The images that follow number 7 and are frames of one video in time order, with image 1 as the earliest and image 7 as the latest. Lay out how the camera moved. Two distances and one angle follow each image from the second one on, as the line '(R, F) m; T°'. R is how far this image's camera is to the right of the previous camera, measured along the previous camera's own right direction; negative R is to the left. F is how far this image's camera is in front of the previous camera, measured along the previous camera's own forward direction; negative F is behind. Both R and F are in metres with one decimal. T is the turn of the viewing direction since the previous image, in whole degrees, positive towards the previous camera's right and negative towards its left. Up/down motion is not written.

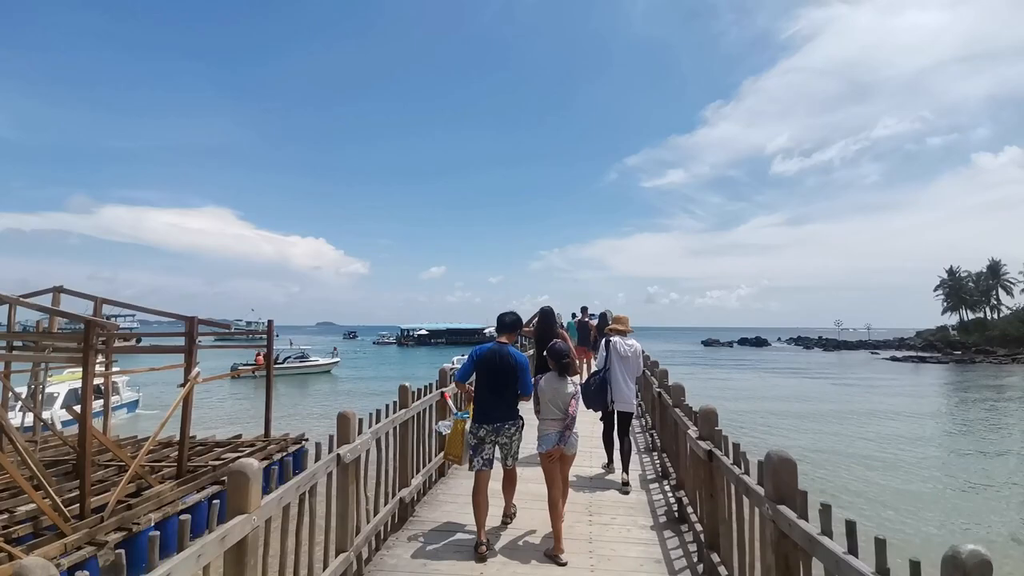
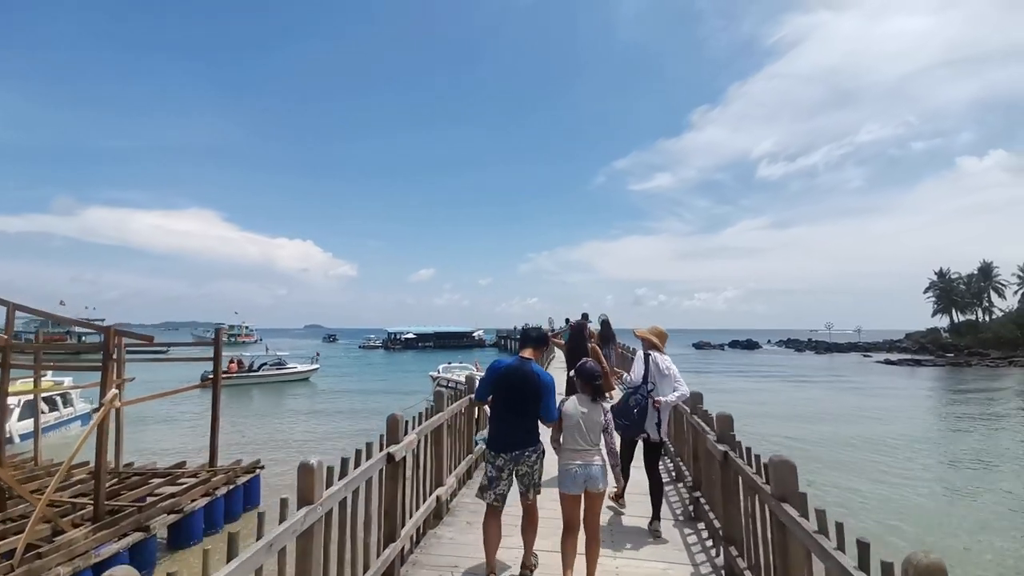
(0.0, +1.2) m; +1°
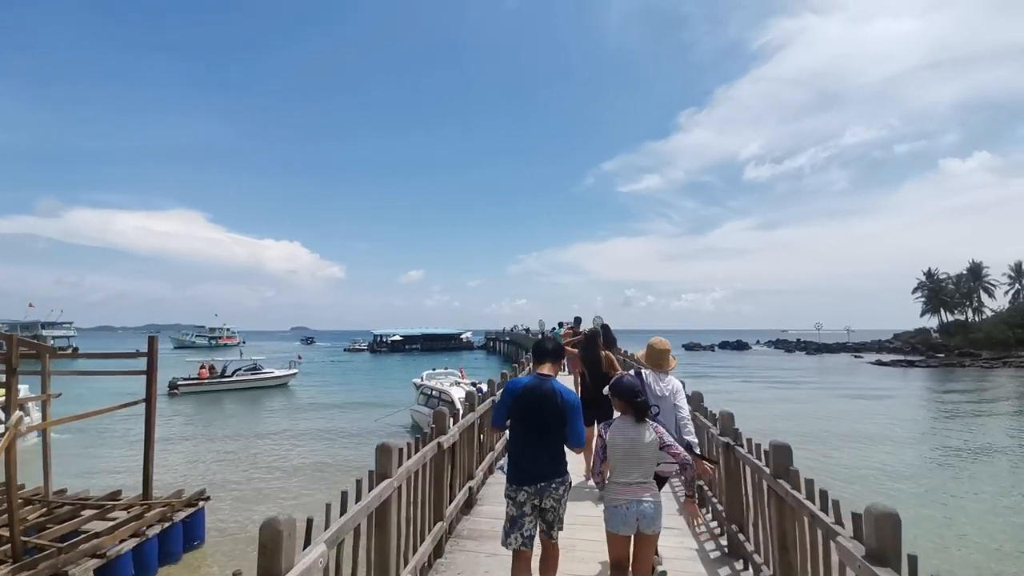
(0.0, +1.0) m; +1°
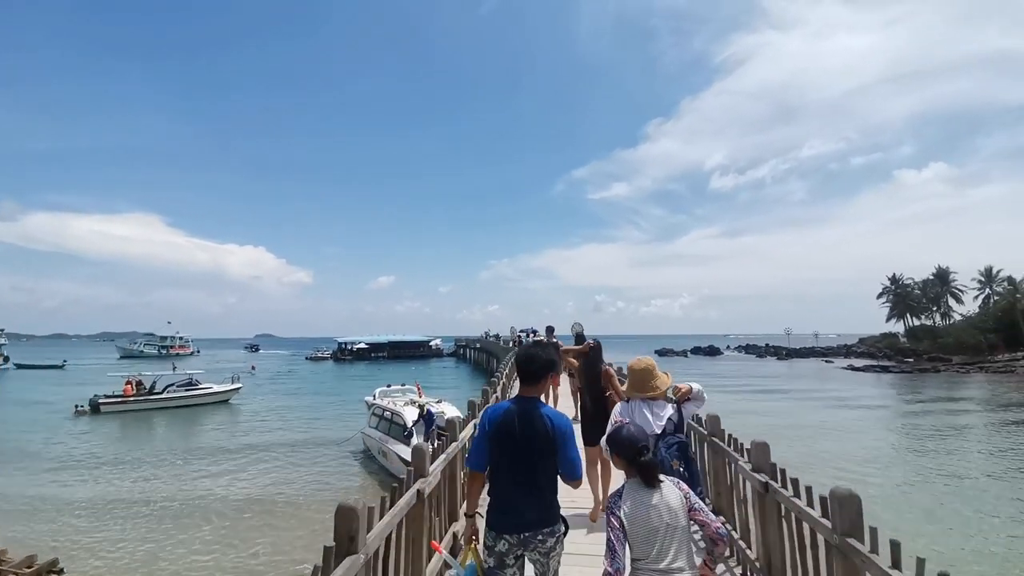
(+0.1, +1.7) m; +3°
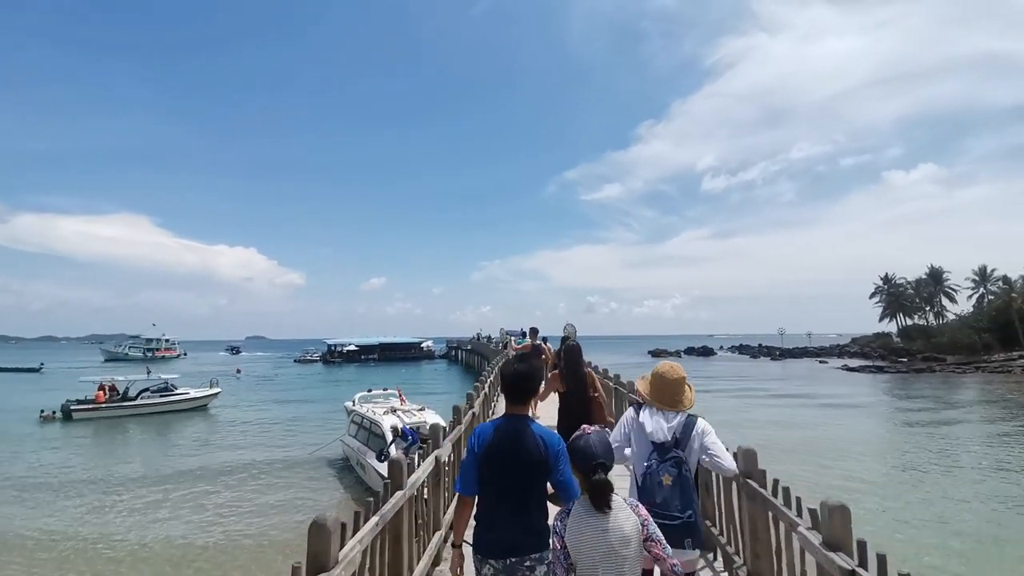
(+0.1, +0.7) m; +1°
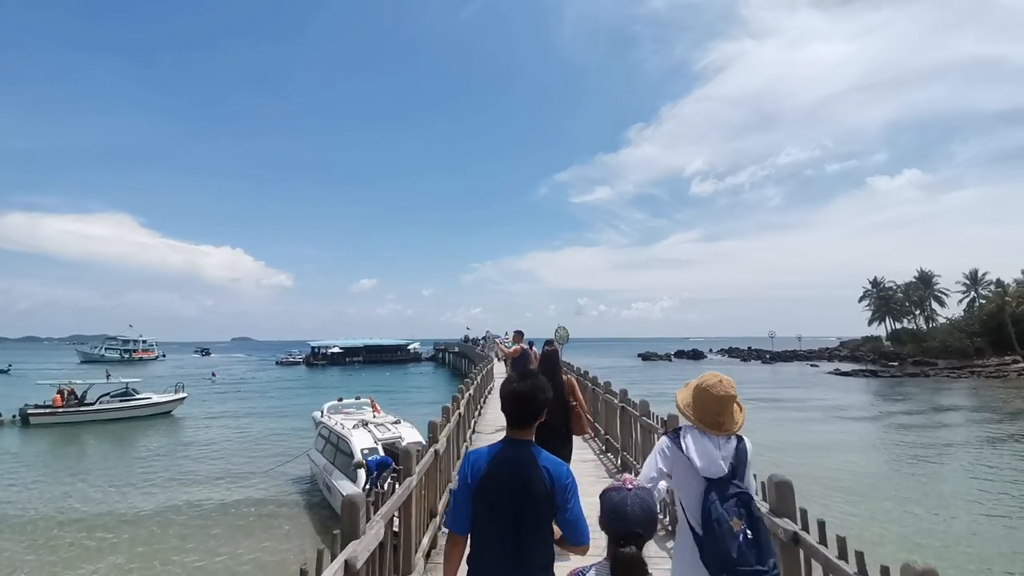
(+0.1, +1.0) m; +1°
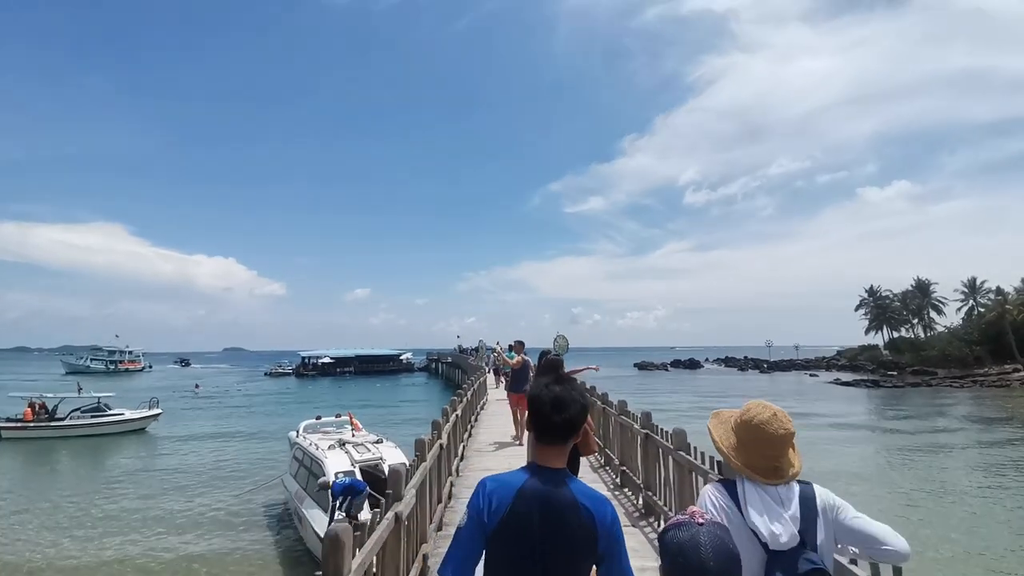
(0.0, +0.8) m; +1°
